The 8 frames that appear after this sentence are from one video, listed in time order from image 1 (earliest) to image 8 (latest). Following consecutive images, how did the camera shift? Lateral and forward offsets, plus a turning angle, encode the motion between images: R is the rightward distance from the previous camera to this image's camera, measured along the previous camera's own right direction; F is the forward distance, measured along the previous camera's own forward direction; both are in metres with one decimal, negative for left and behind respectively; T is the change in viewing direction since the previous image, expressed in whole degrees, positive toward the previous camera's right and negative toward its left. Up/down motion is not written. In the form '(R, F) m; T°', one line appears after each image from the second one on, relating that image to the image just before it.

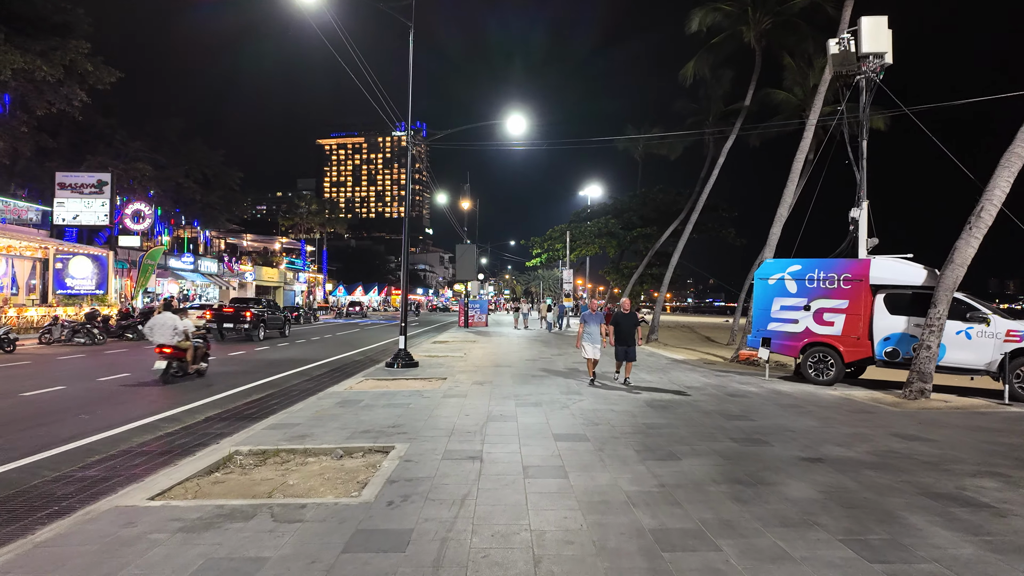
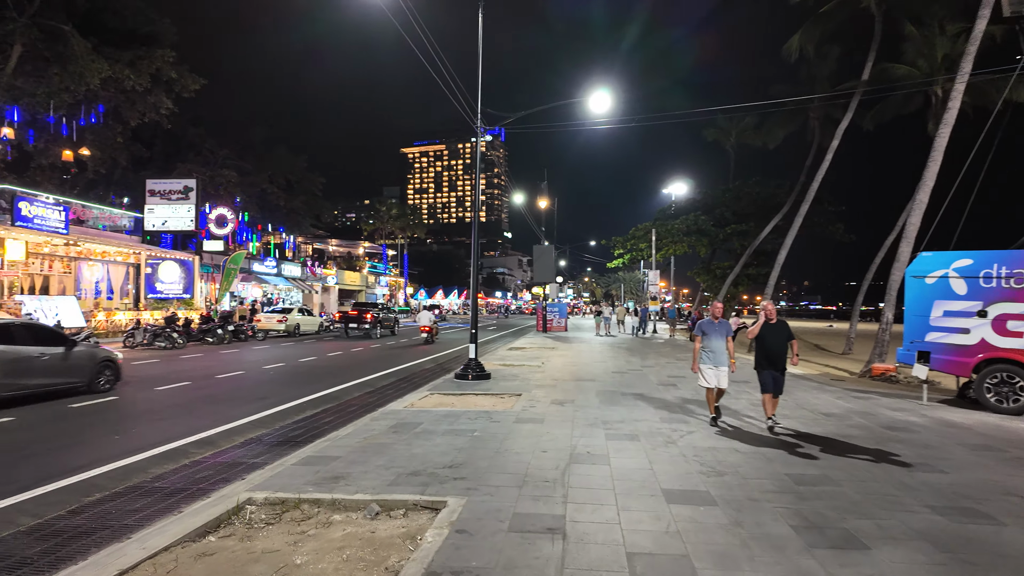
(-0.1, +1.7) m; -8°
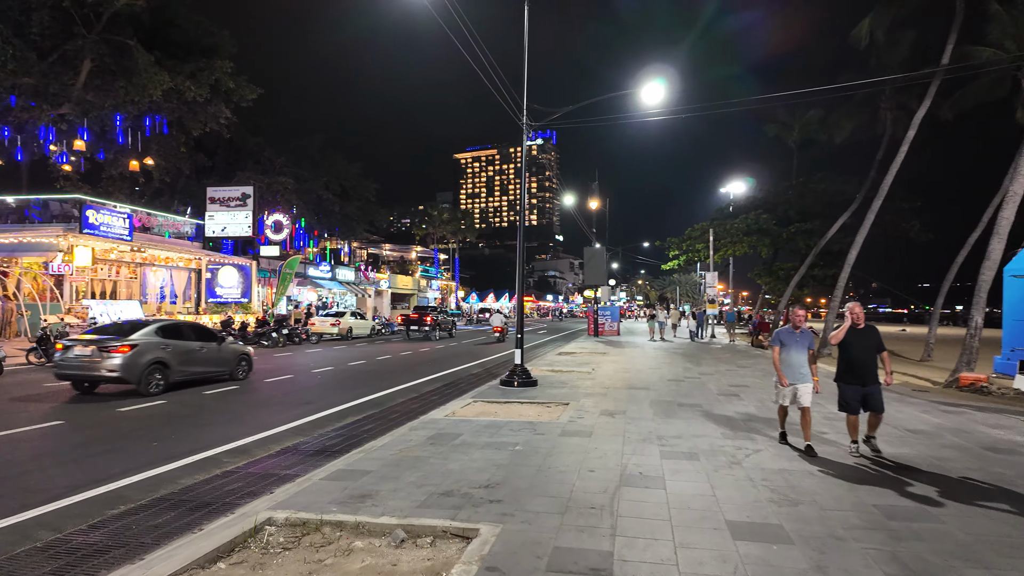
(+0.1, +0.5) m; -5°
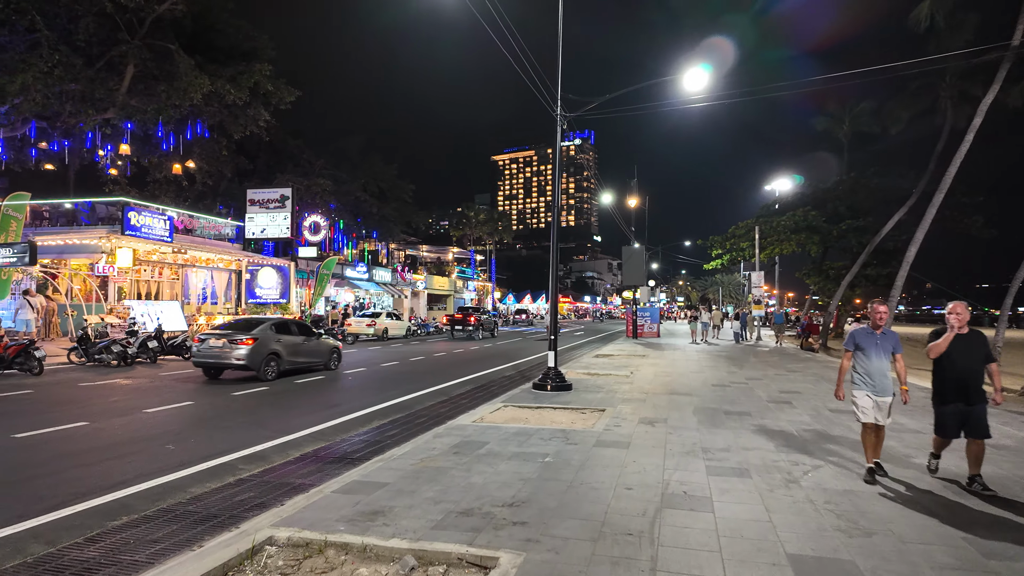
(+0.1, +0.5) m; -4°
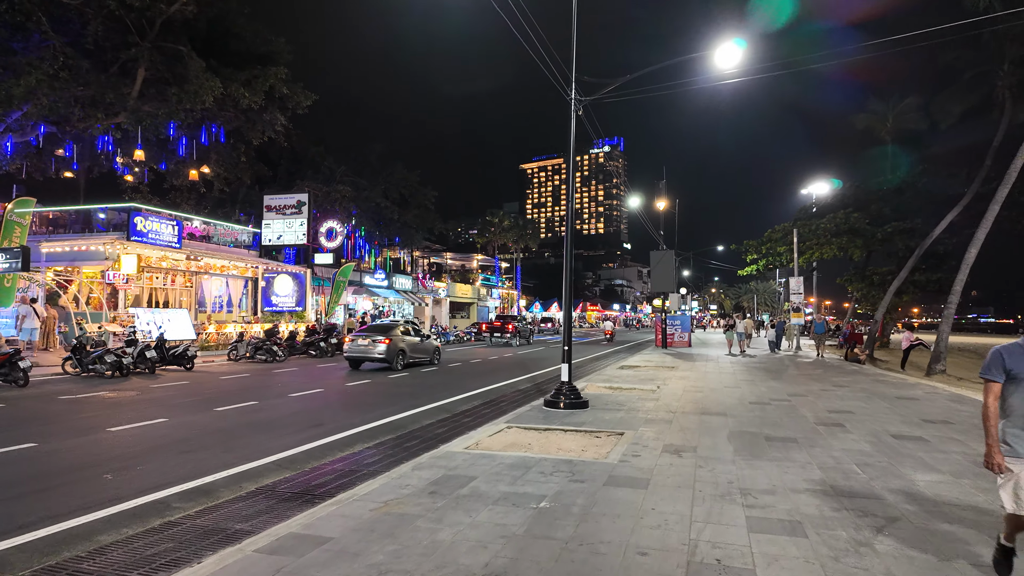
(+0.4, +1.2) m; -3°
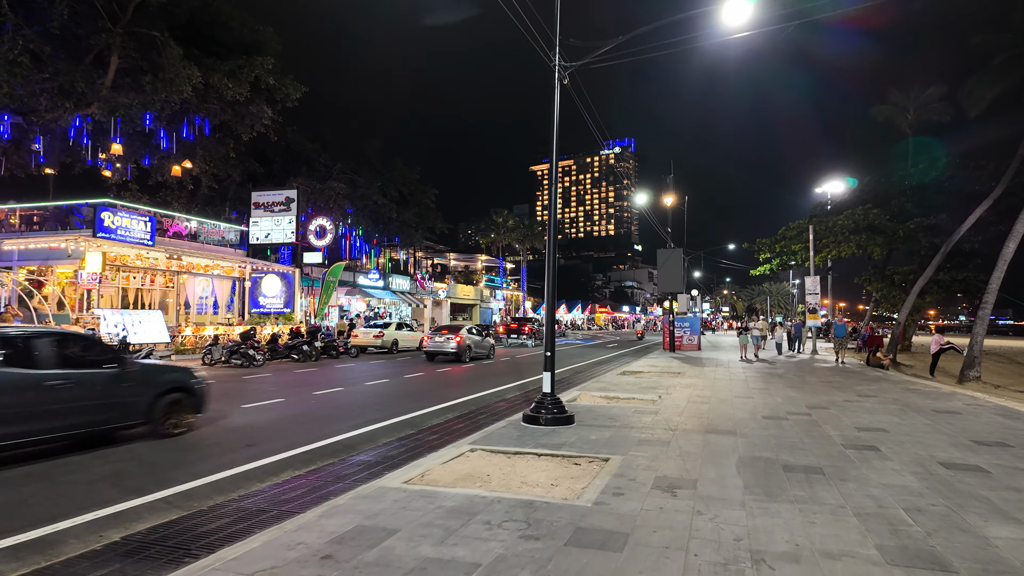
(+0.6, +1.3) m; -1°
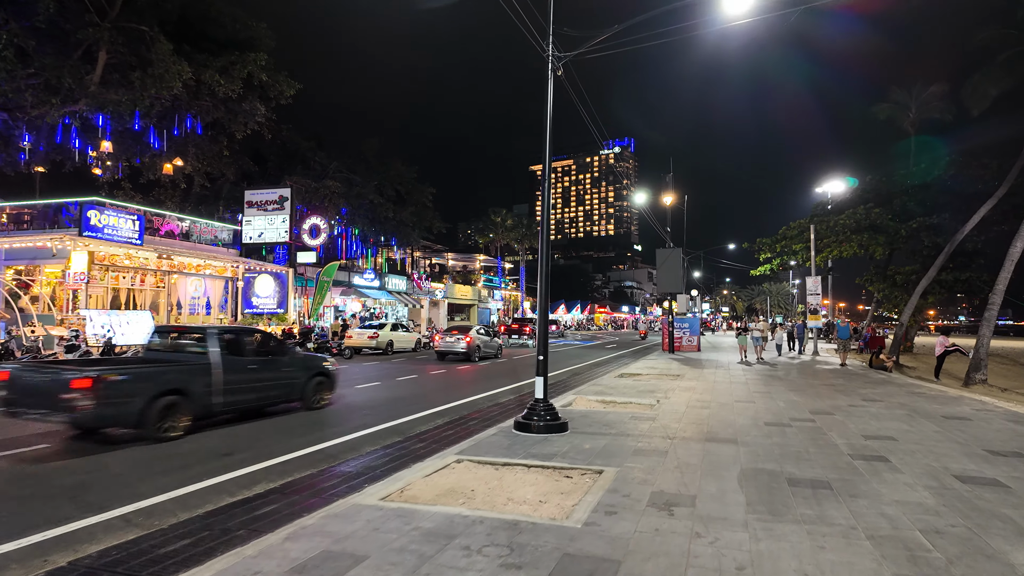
(+0.1, +0.4) m; 0°
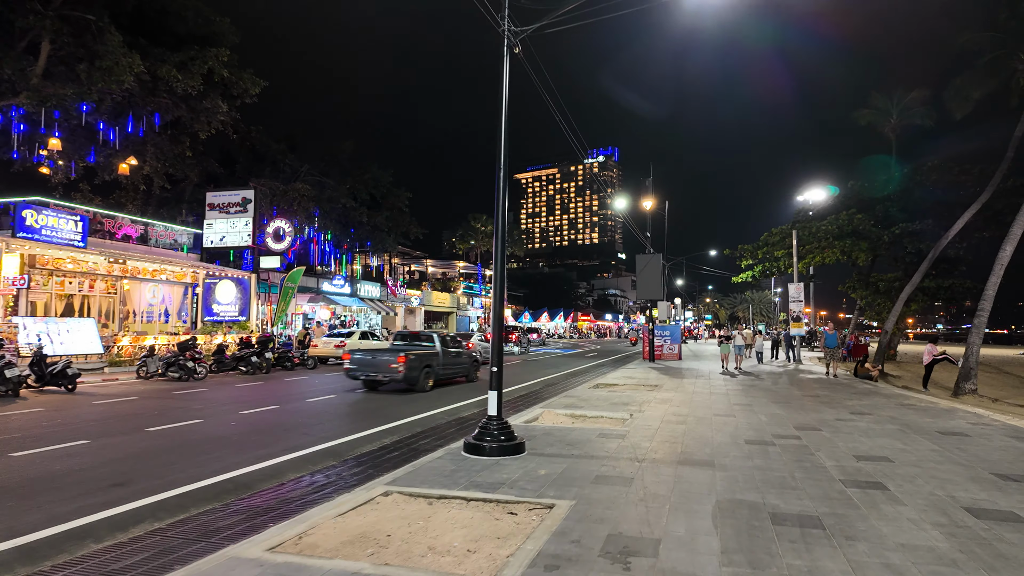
(+0.5, +0.9) m; +1°
